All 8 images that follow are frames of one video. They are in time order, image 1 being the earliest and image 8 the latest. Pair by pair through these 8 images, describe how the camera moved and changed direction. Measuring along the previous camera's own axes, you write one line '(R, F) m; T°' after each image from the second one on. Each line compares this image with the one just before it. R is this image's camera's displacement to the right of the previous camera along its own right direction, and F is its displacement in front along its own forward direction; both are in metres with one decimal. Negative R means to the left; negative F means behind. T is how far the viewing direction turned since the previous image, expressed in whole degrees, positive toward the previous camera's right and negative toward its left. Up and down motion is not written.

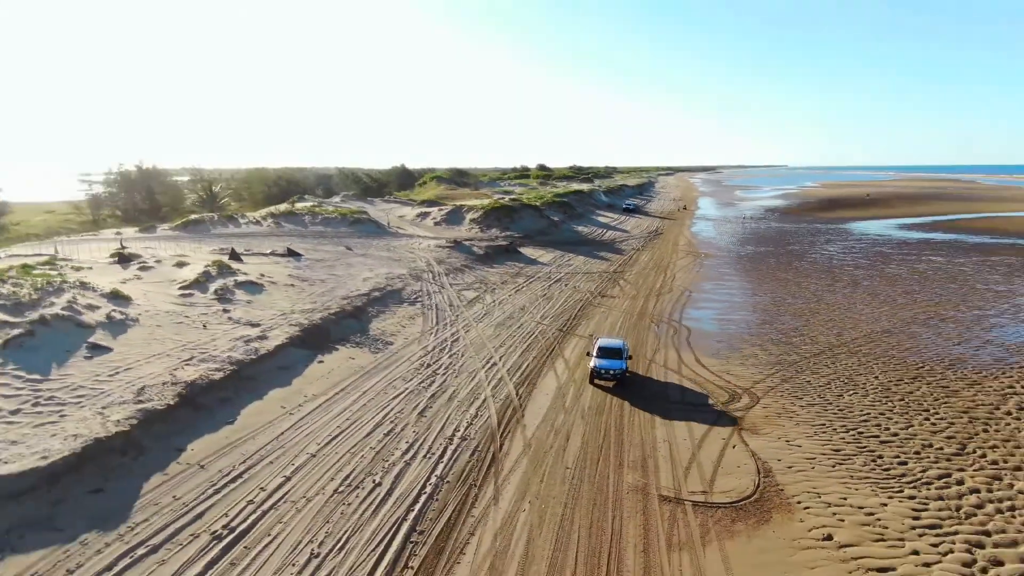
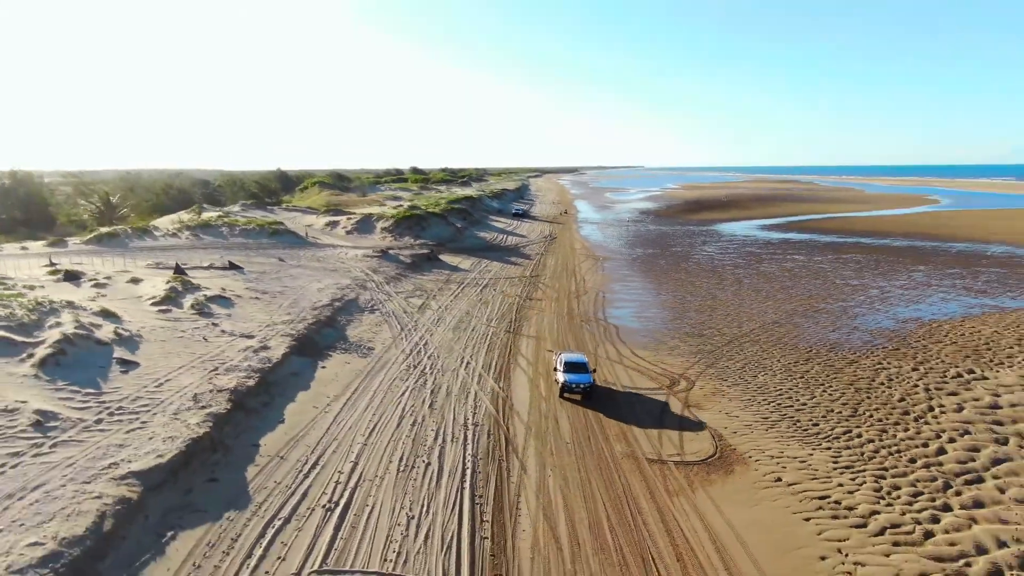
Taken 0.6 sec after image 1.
(-1.7, -1.5) m; +10°
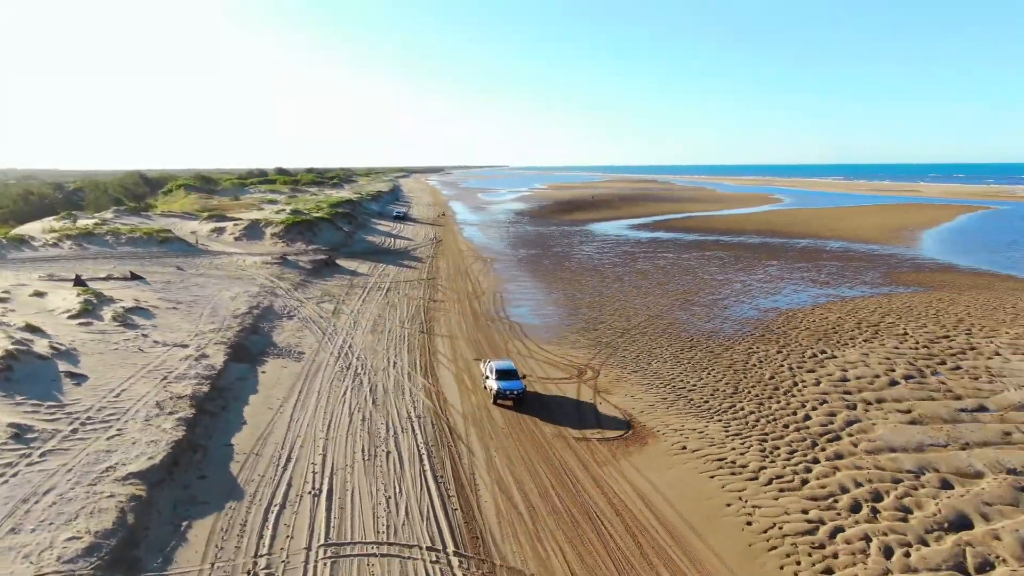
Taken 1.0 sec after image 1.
(-1.0, -1.1) m; +10°
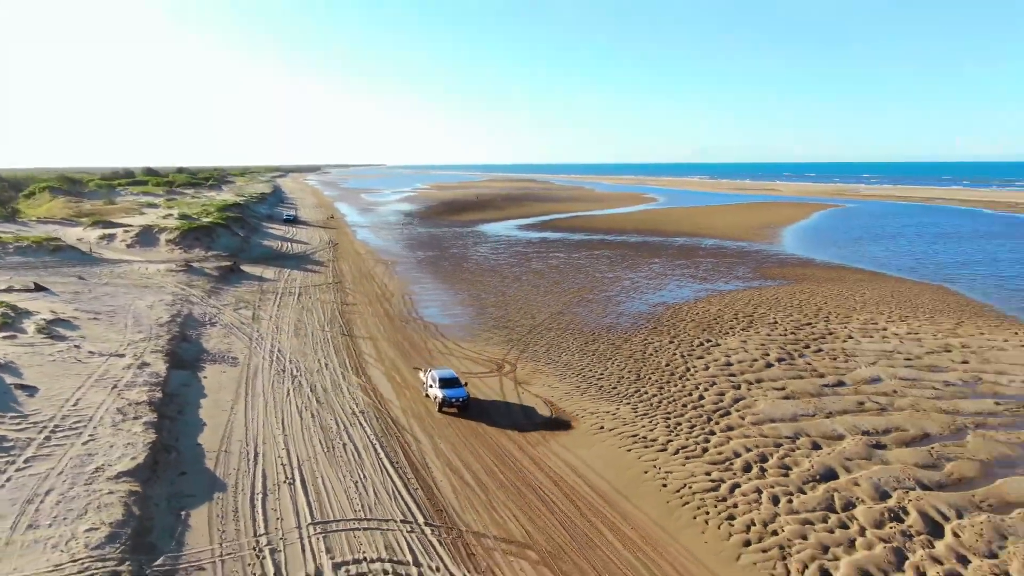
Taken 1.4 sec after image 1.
(-0.8, -1.2) m; +9°
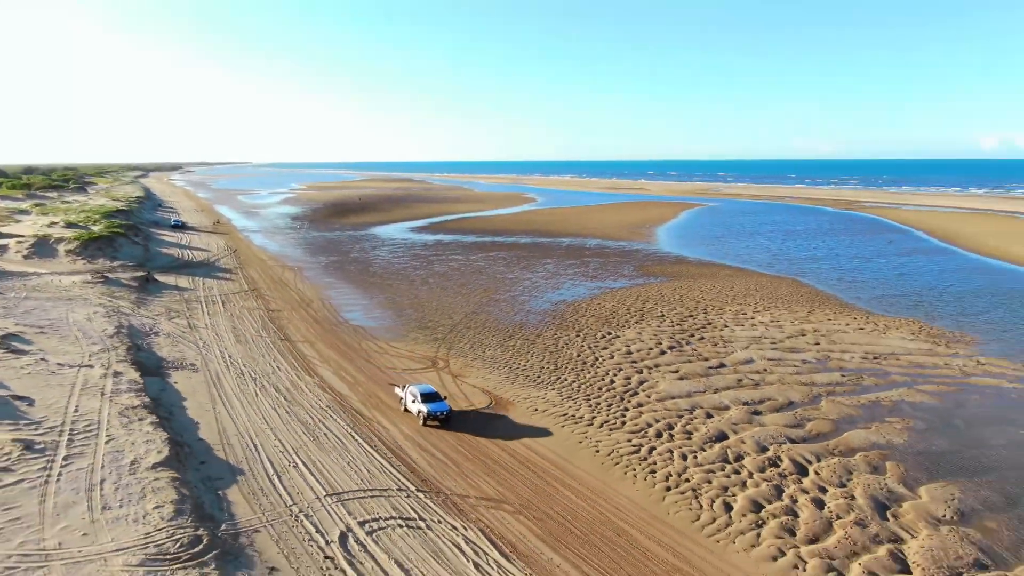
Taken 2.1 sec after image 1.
(-1.3, -2.0) m; +9°
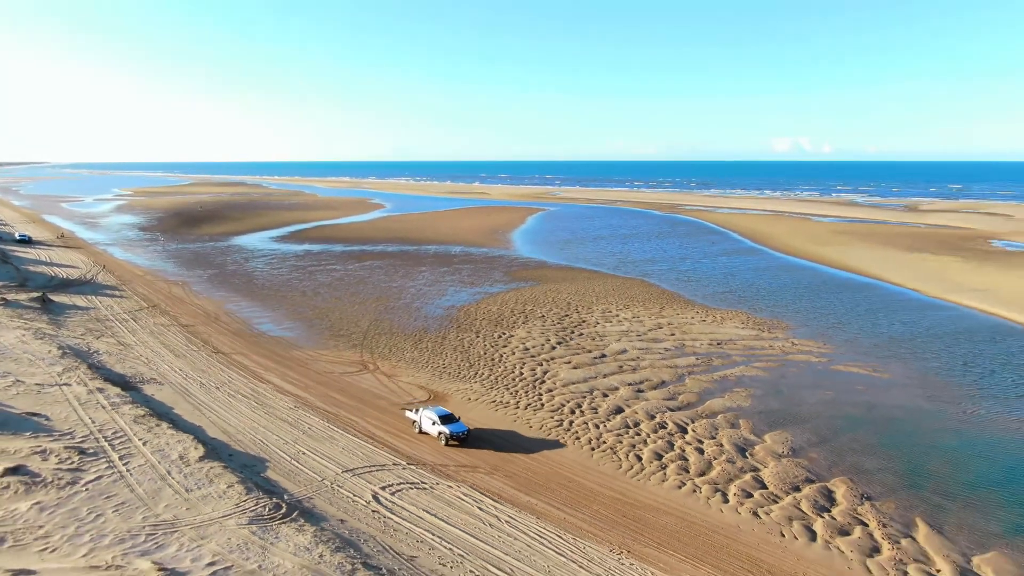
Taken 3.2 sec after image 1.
(-2.2, -2.9) m; +12°
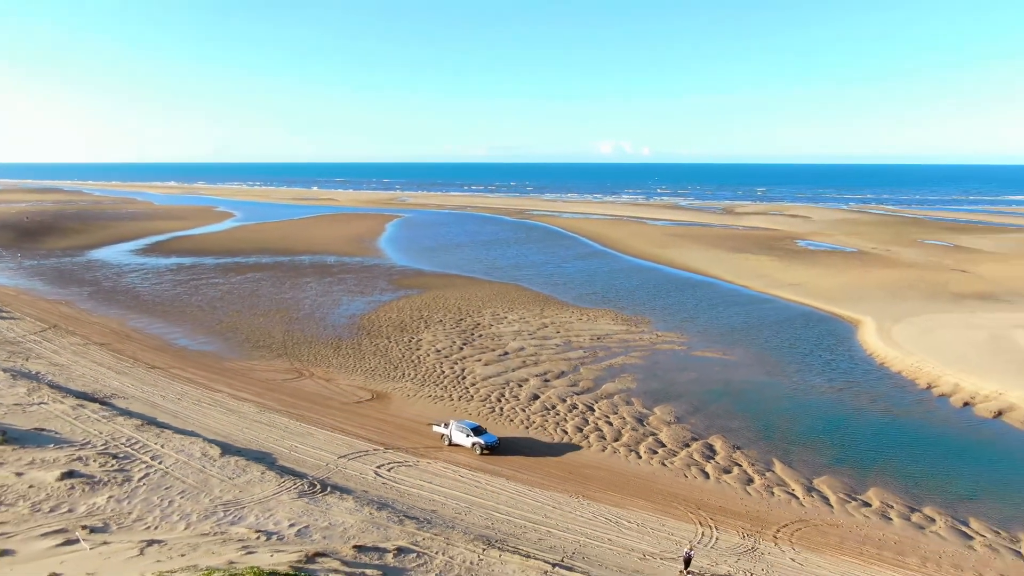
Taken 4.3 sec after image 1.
(-2.4, -2.9) m; +12°
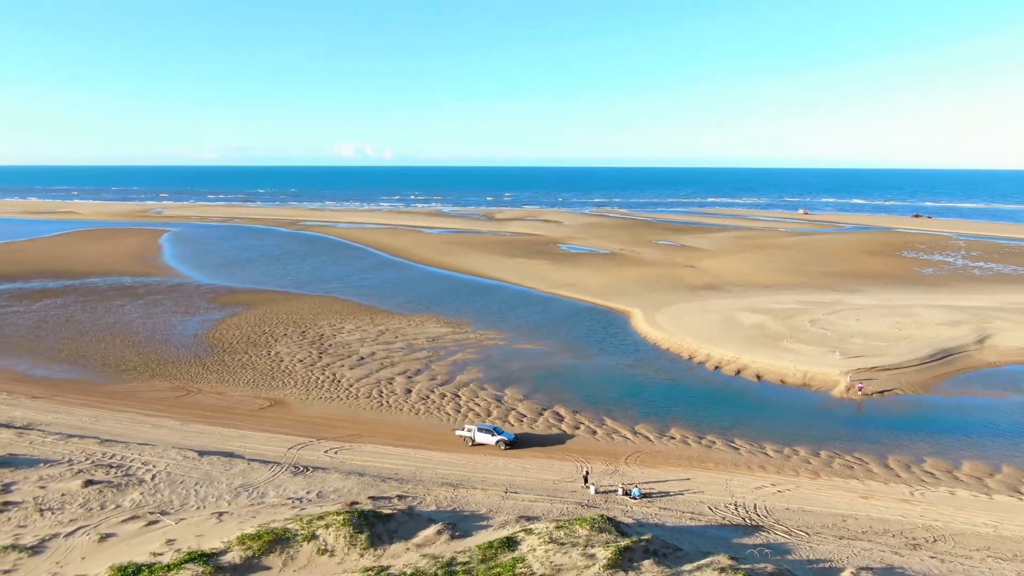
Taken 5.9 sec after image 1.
(-3.9, -4.2) m; +18°
